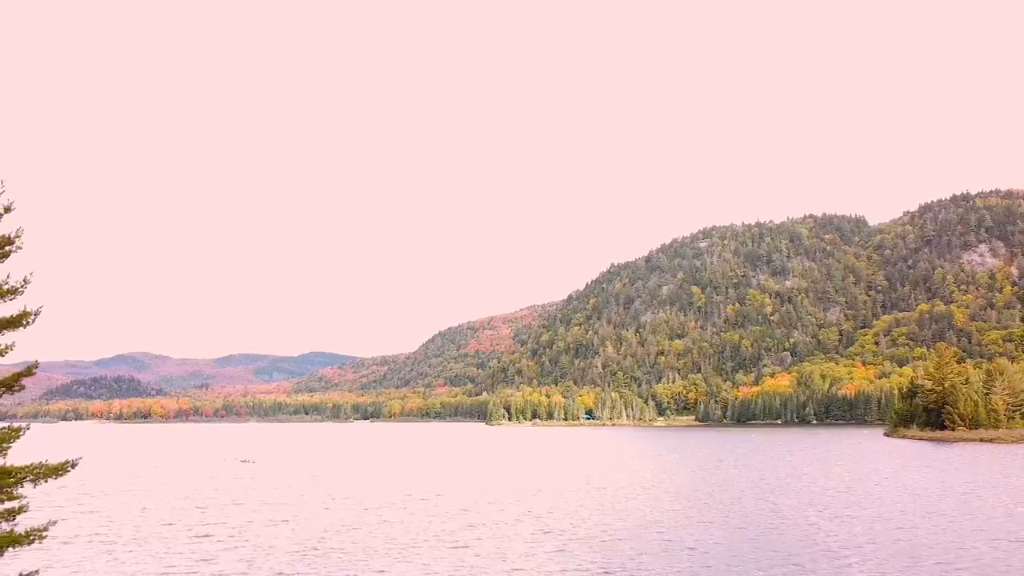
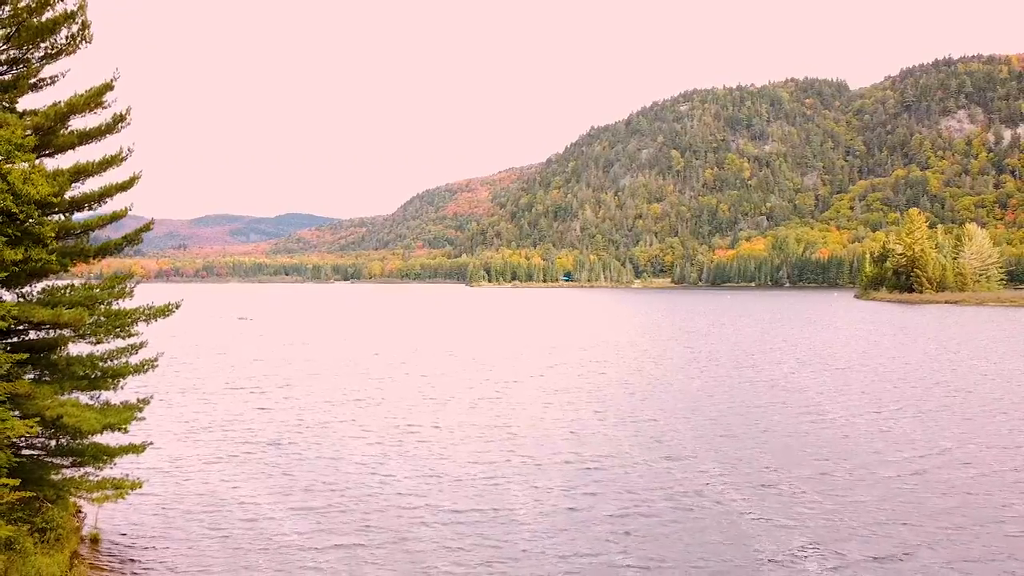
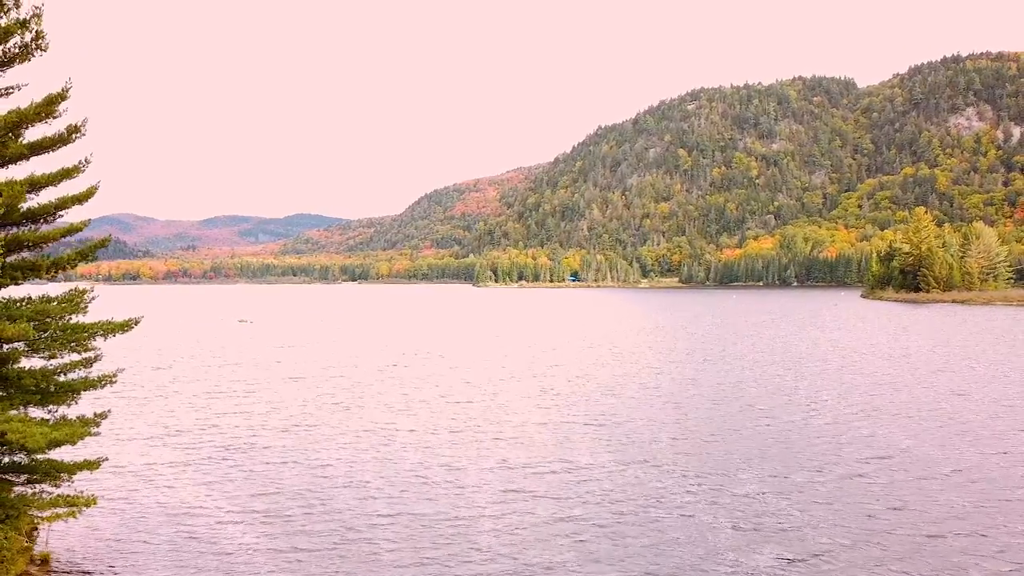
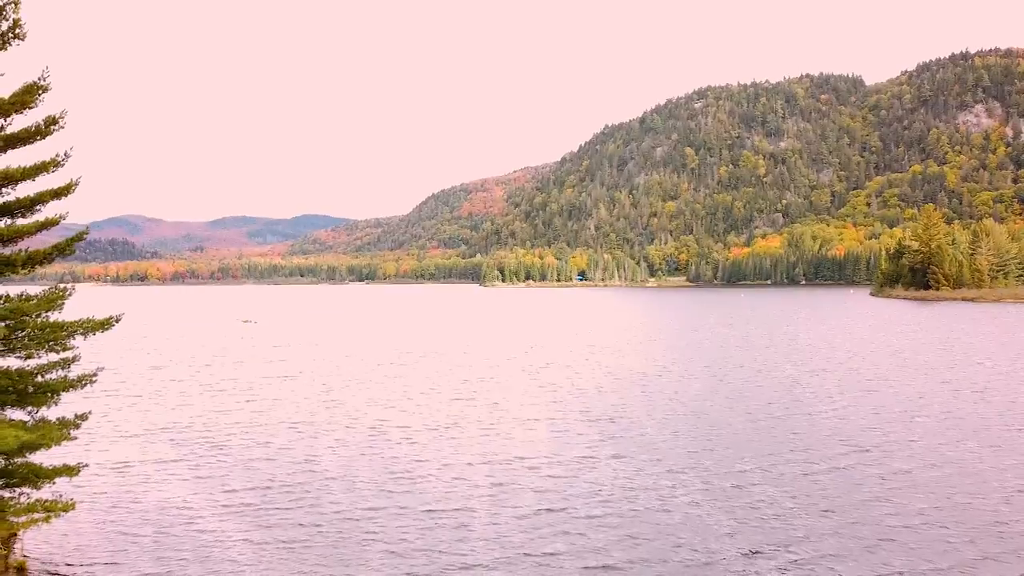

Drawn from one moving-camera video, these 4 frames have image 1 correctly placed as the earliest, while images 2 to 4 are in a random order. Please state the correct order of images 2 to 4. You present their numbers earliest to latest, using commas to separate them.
4, 3, 2
